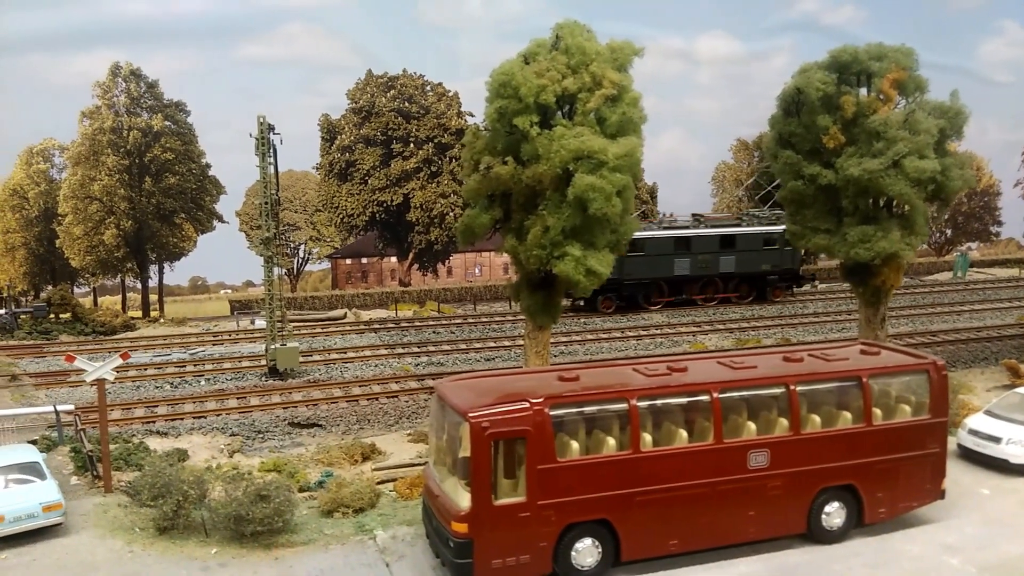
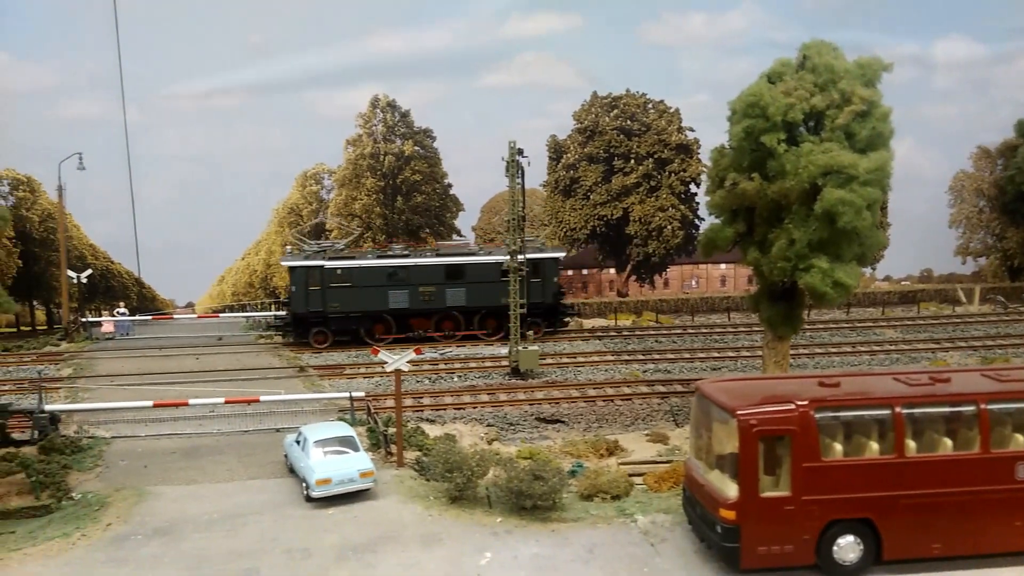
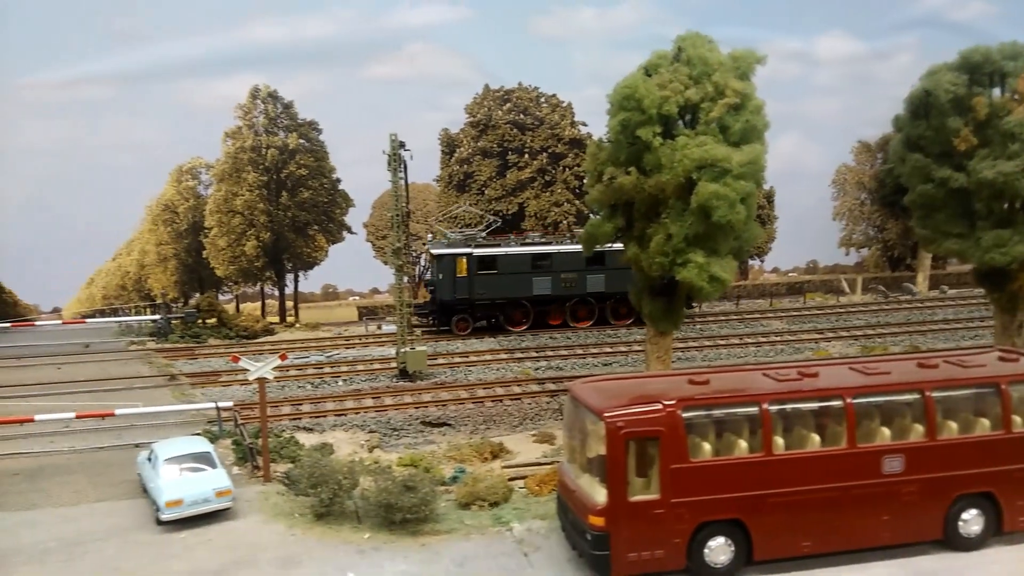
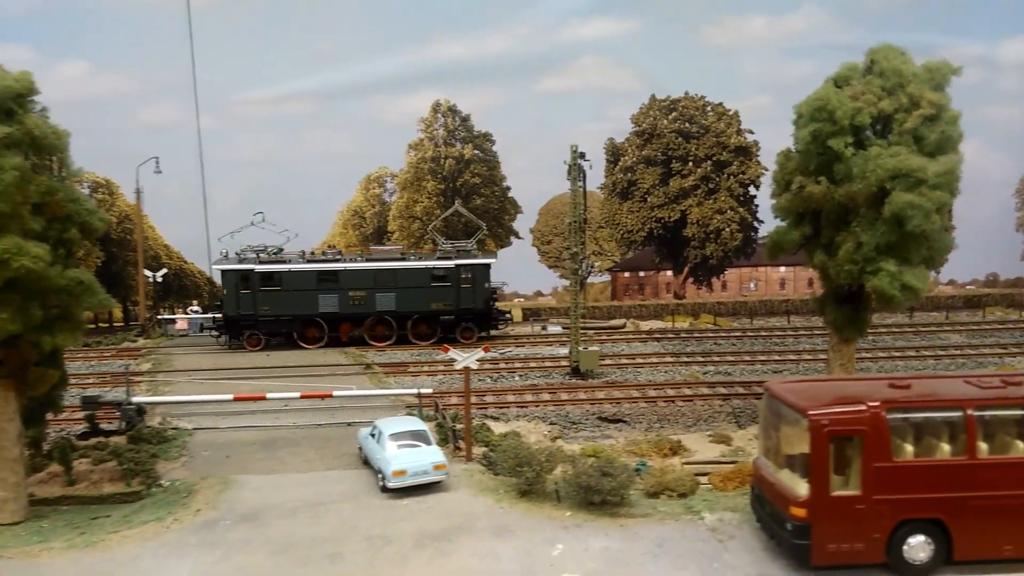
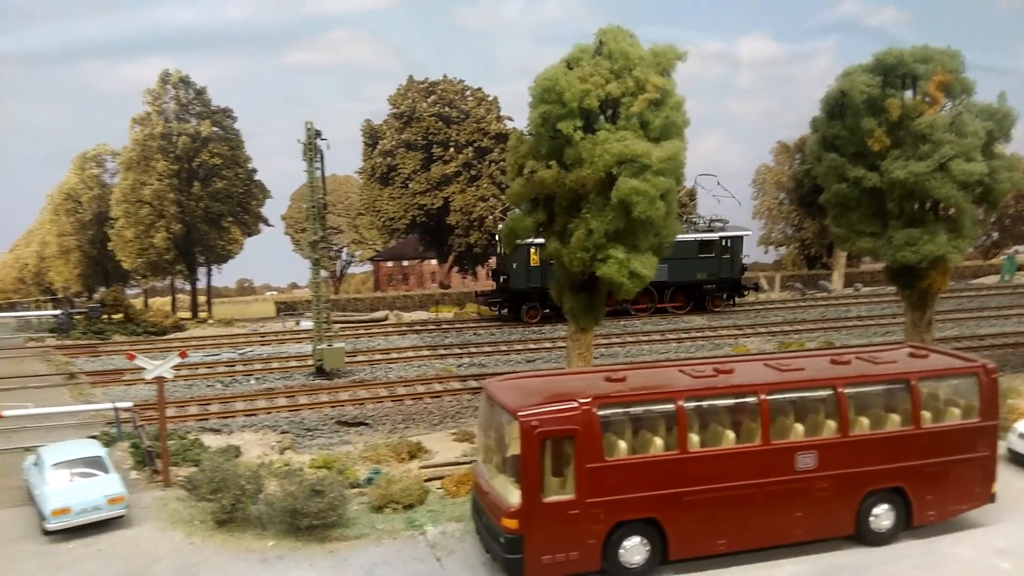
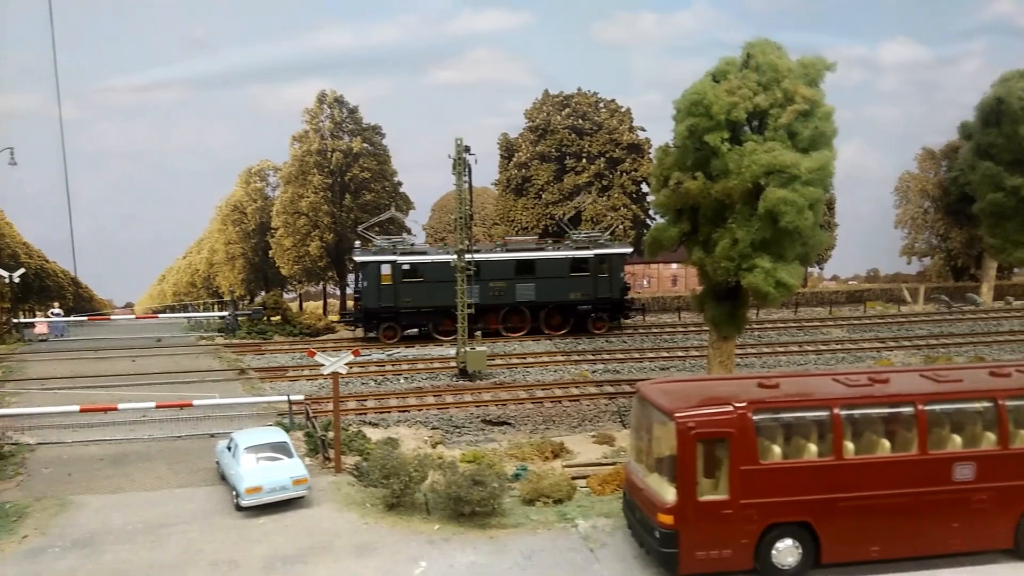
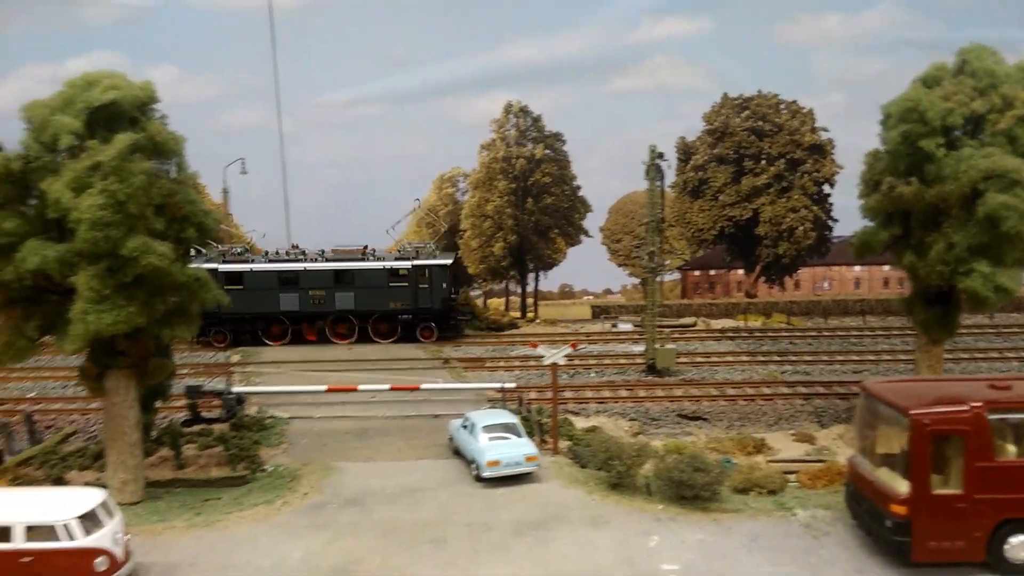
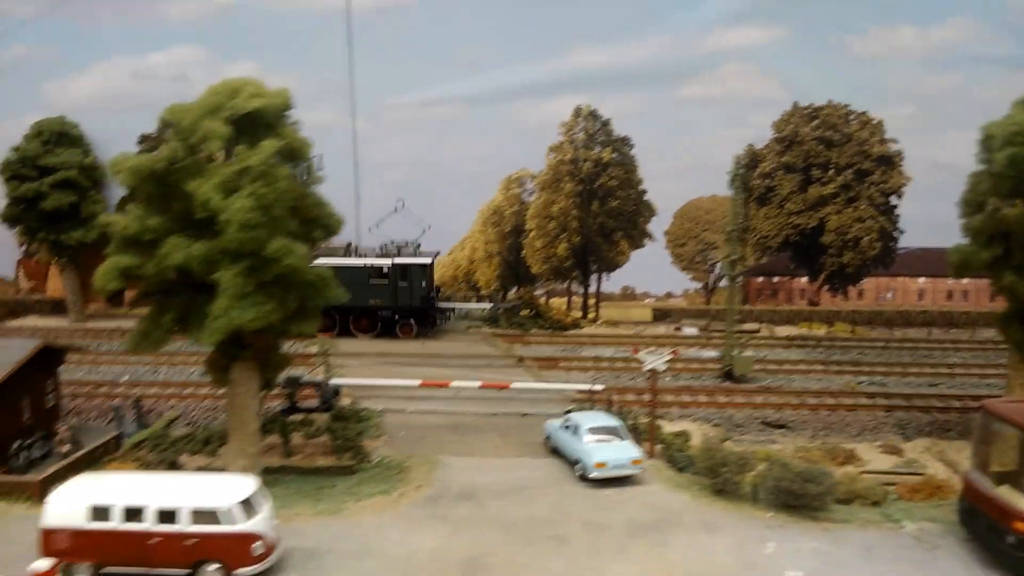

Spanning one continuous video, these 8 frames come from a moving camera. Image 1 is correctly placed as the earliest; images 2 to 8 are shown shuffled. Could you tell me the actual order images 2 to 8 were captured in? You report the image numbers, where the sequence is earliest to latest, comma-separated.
5, 3, 6, 2, 4, 7, 8
